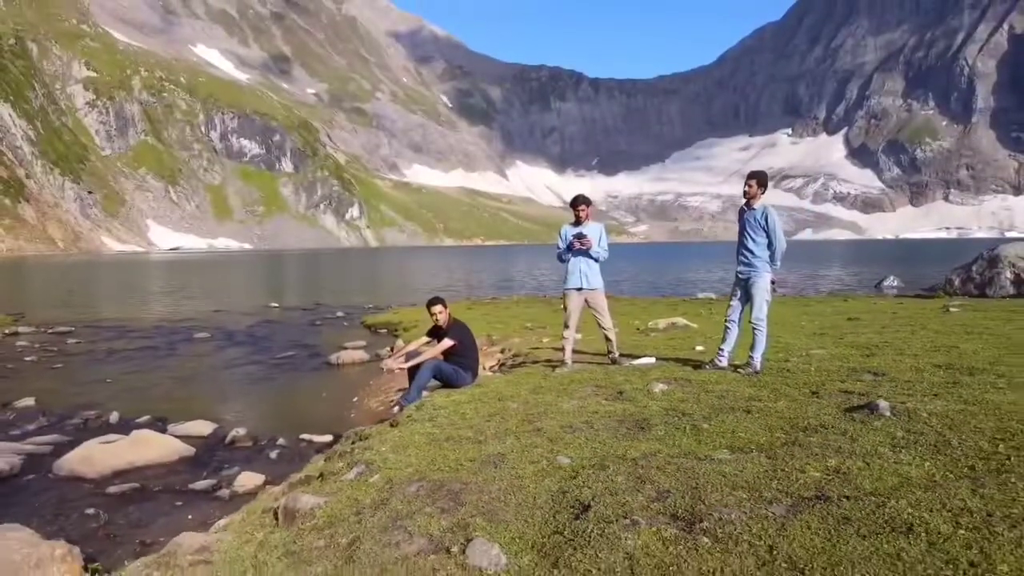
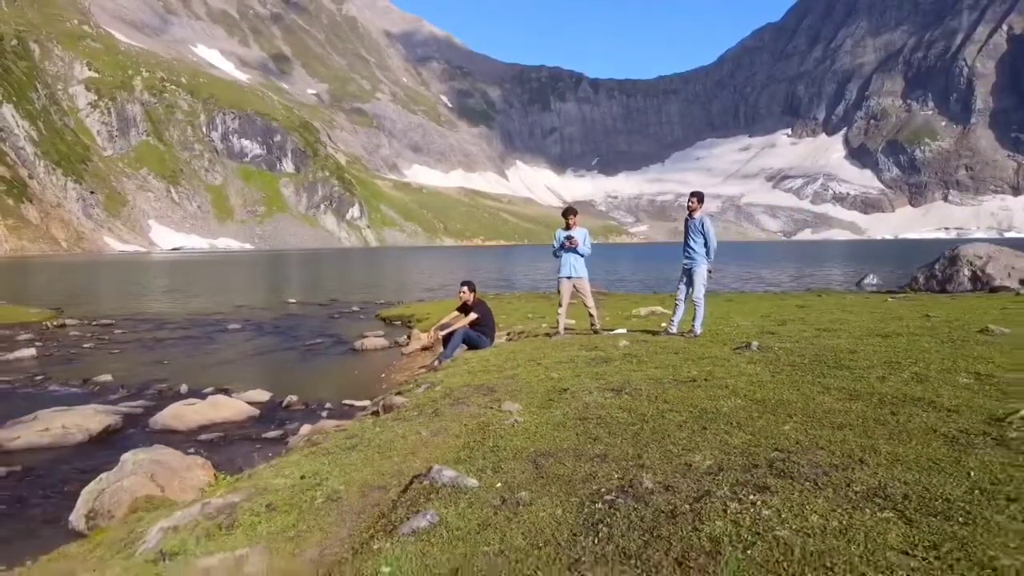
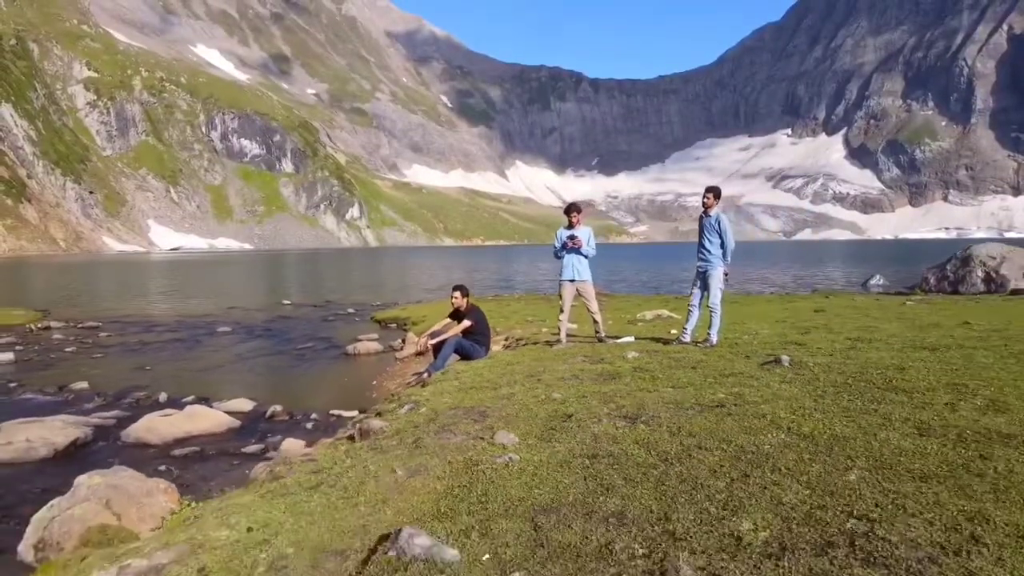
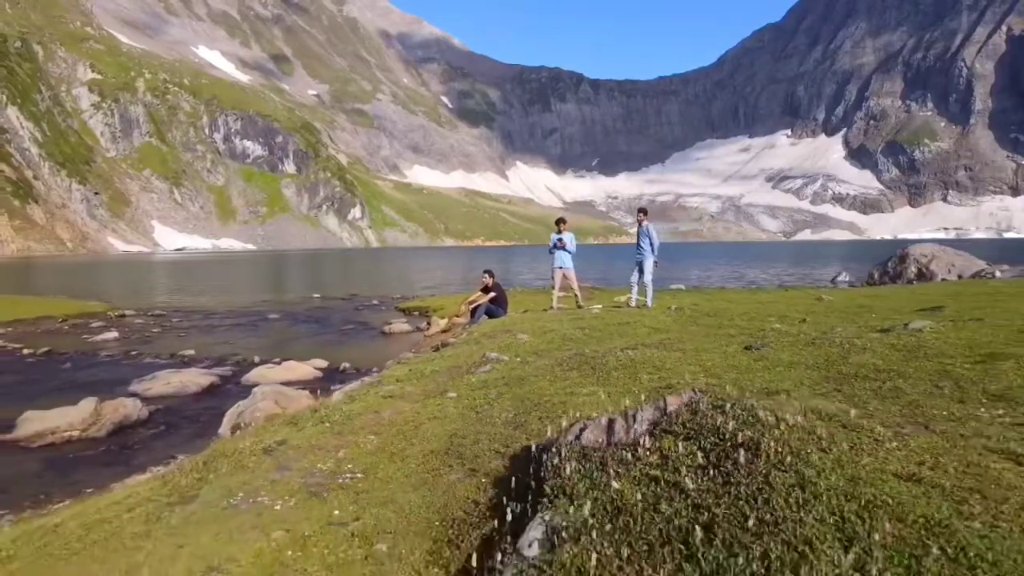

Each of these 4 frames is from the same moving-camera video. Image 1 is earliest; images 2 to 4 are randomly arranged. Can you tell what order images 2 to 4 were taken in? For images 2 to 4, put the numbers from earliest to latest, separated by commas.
3, 2, 4
